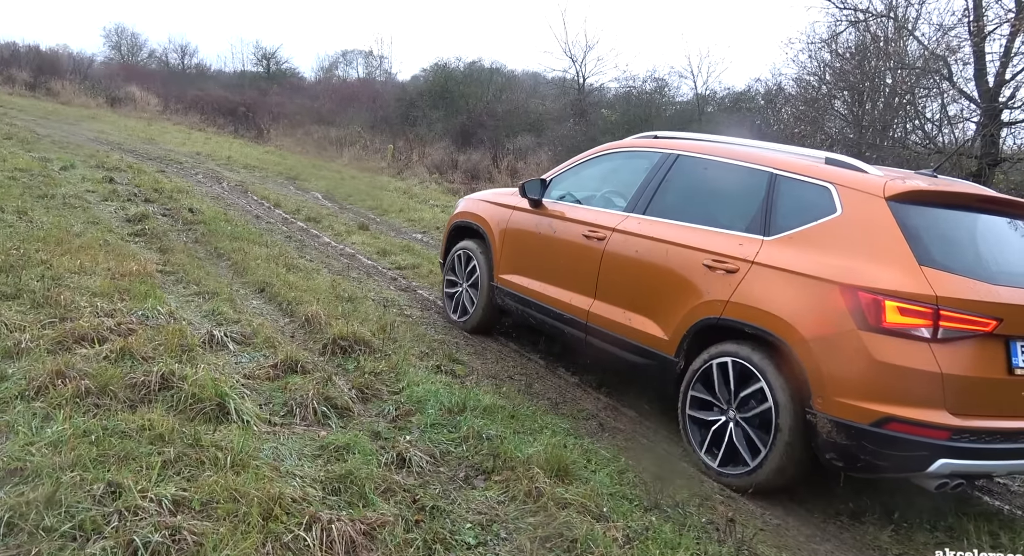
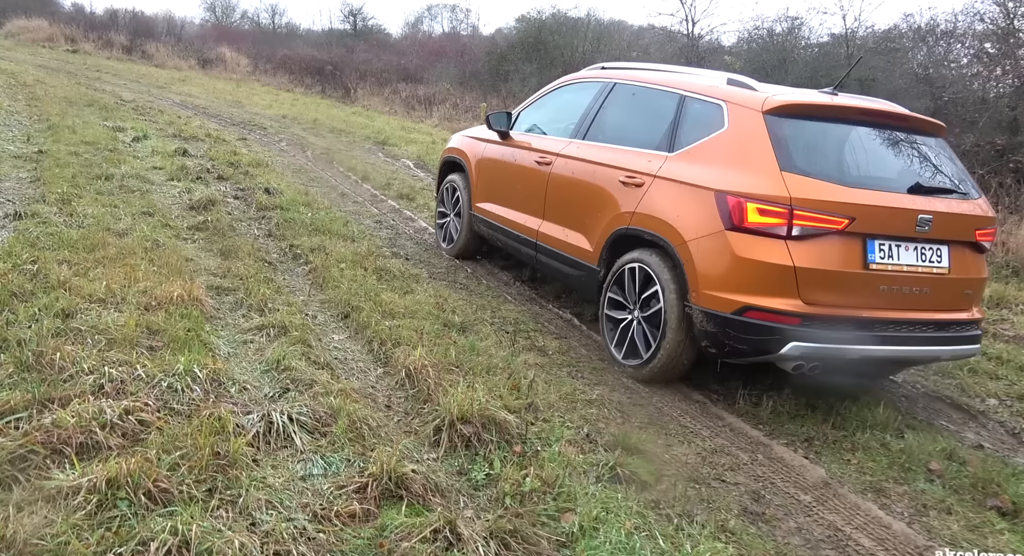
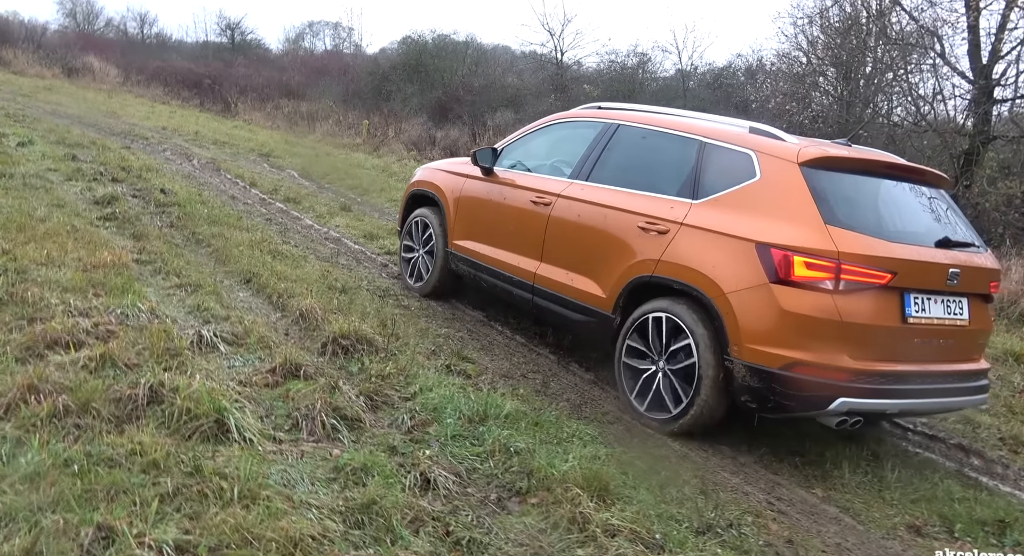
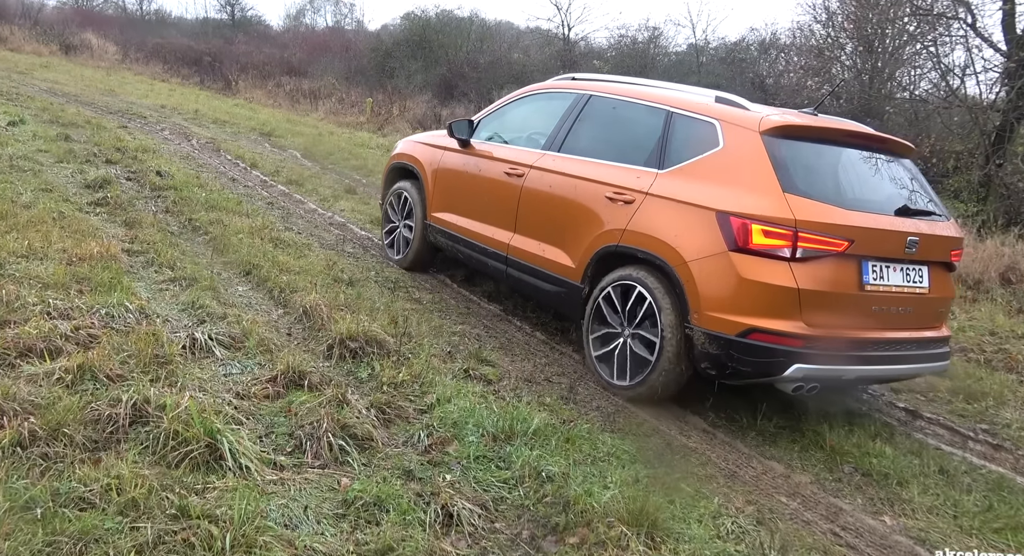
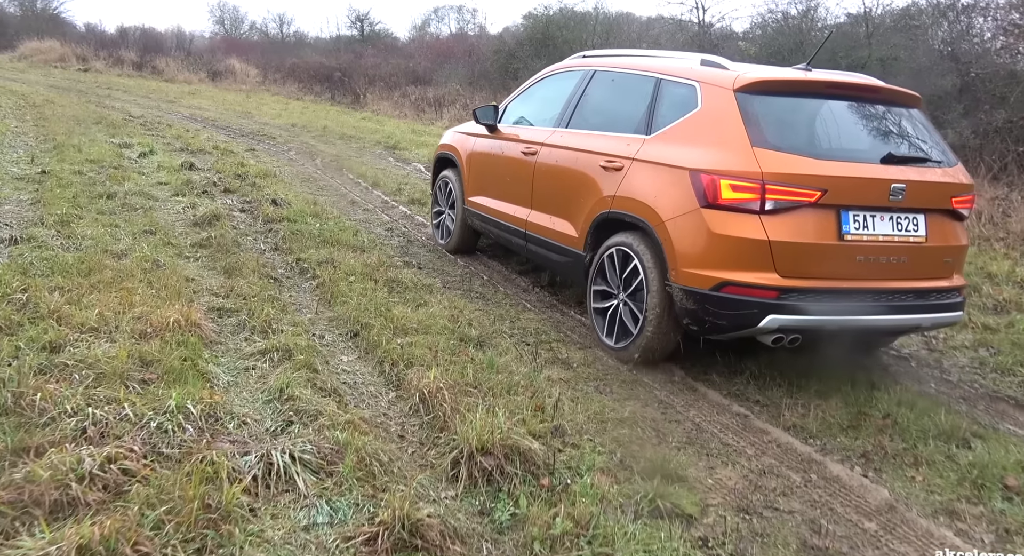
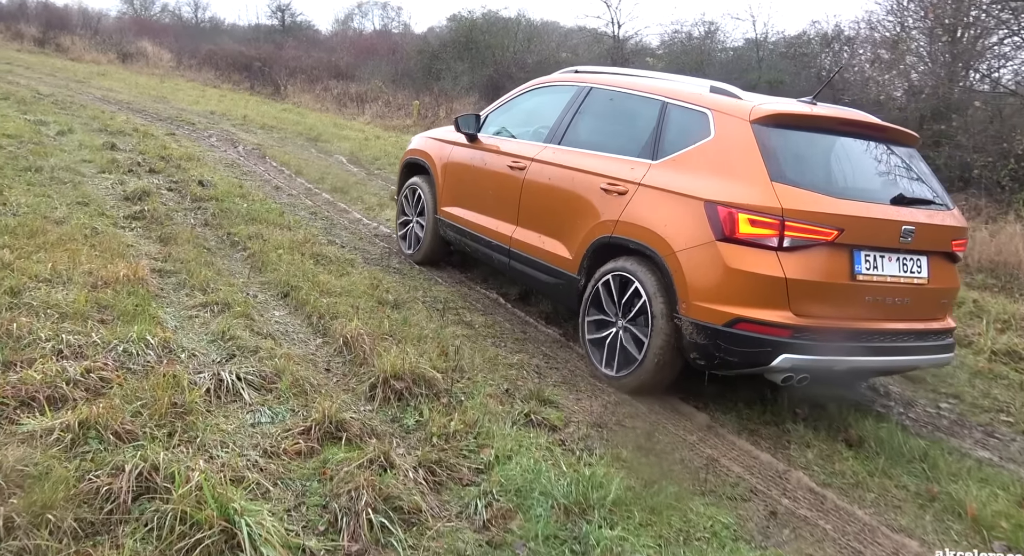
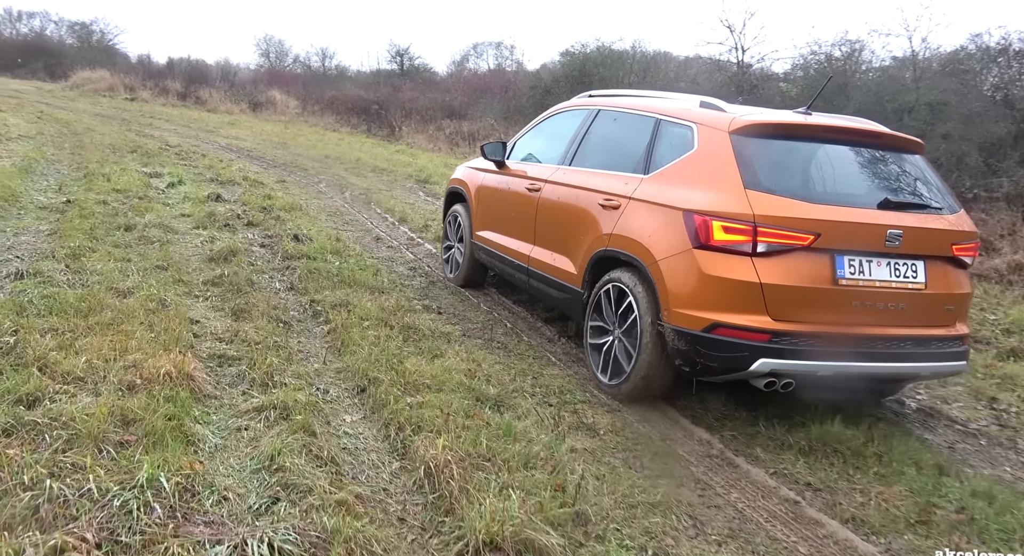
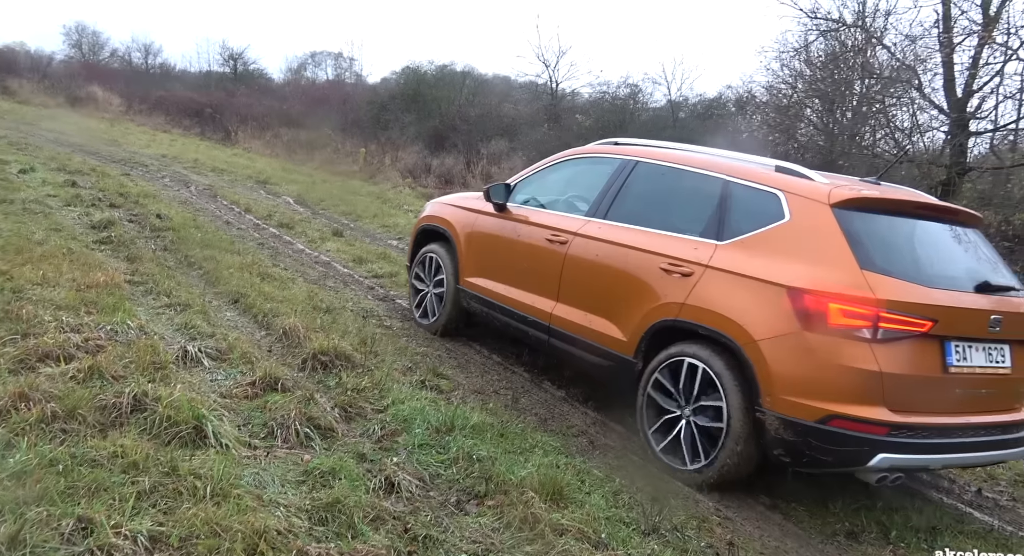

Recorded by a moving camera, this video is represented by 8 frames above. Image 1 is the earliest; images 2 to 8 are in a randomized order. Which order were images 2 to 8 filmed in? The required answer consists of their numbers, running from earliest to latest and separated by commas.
8, 3, 4, 6, 2, 5, 7
